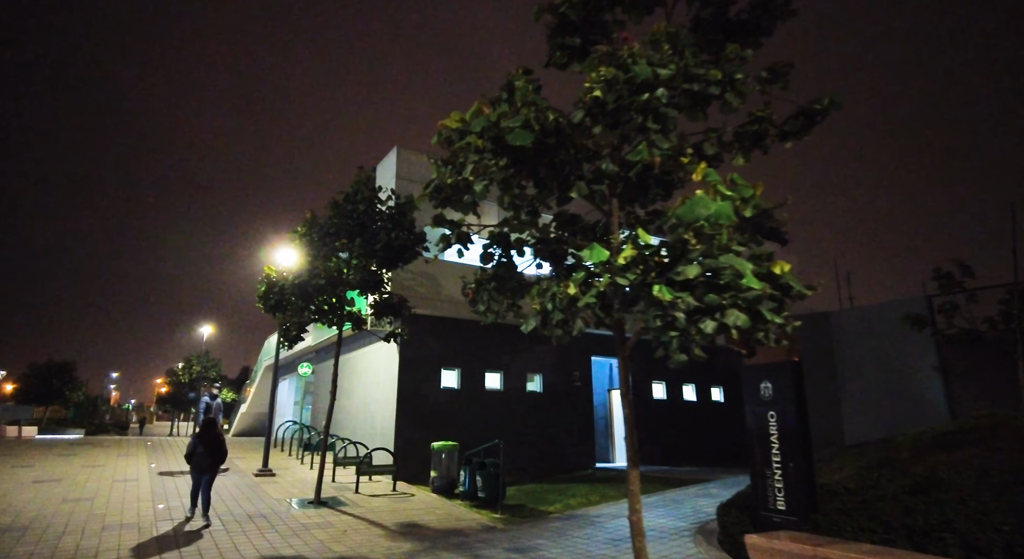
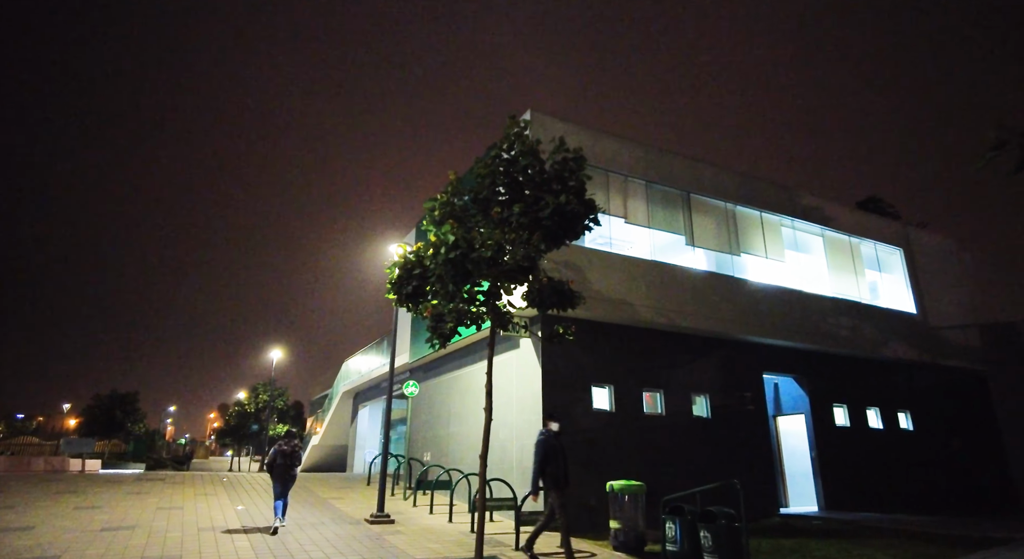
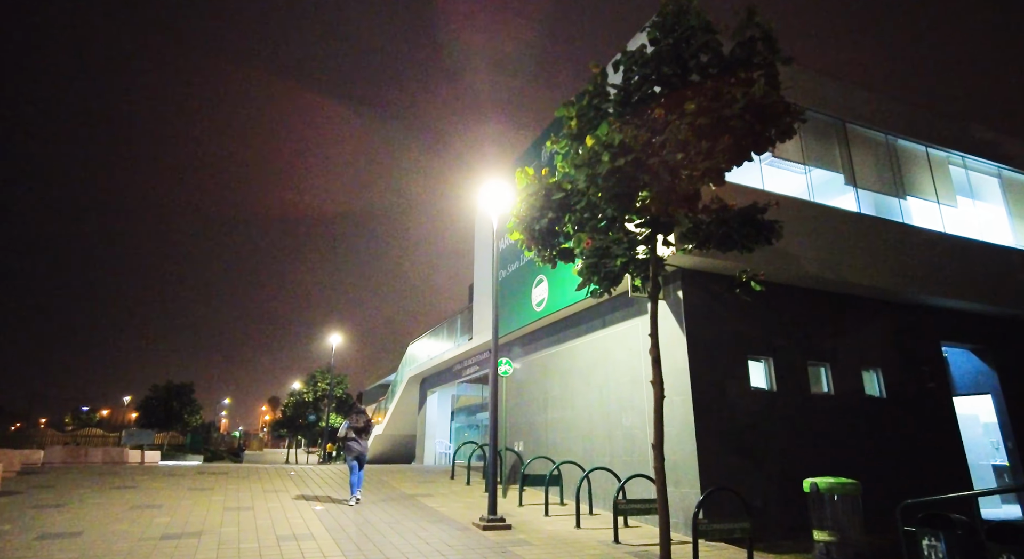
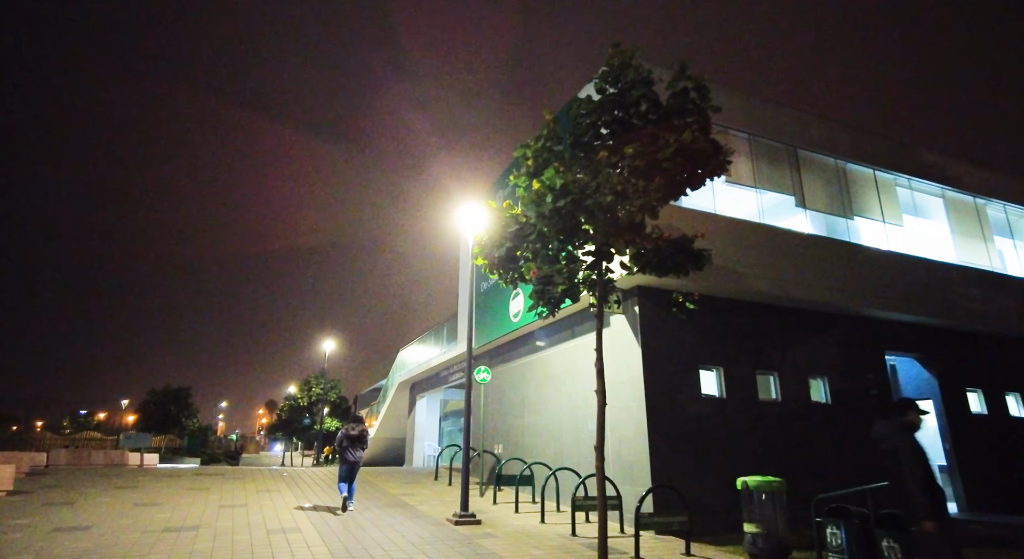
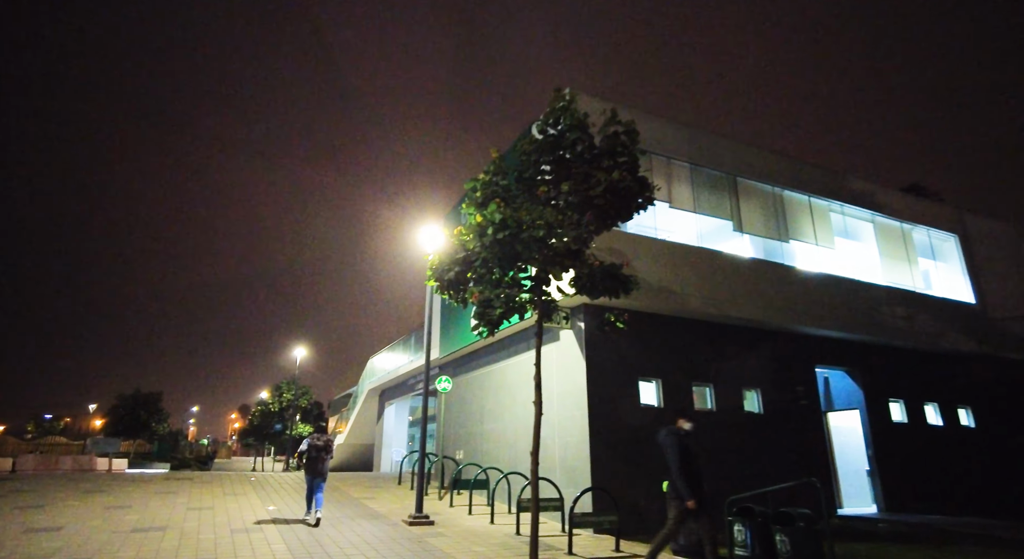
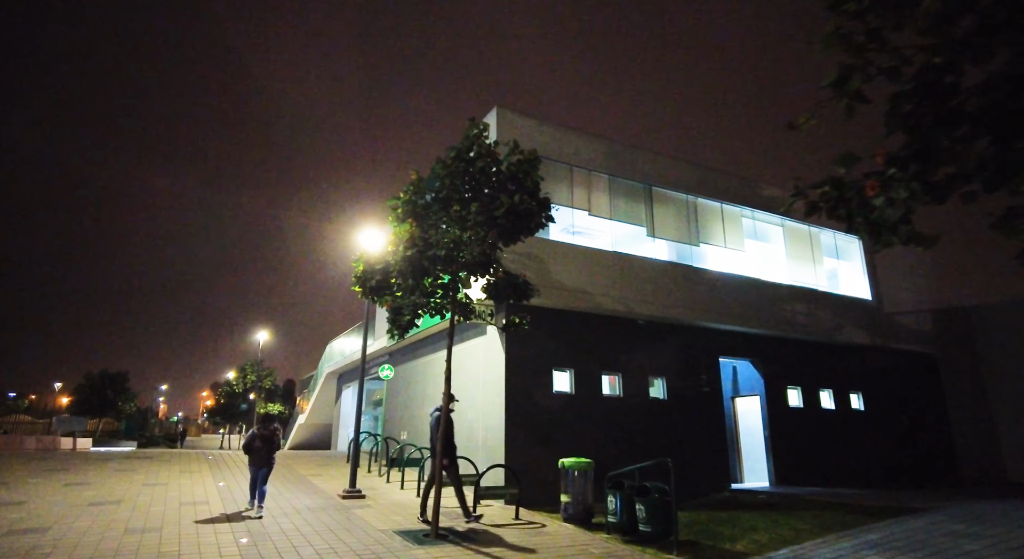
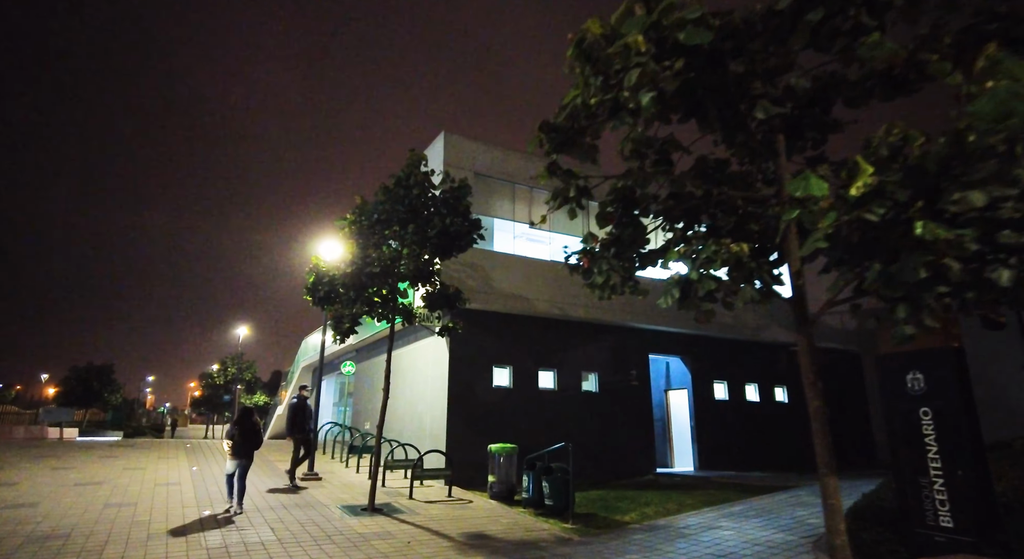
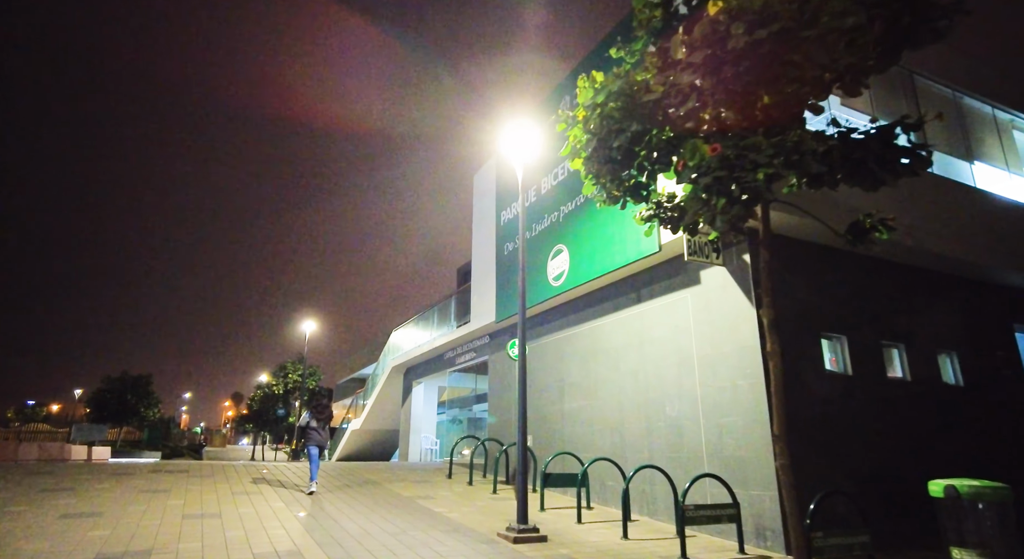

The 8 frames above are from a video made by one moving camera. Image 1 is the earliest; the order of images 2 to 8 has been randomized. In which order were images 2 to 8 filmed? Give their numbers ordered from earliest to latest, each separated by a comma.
7, 6, 2, 5, 4, 3, 8
